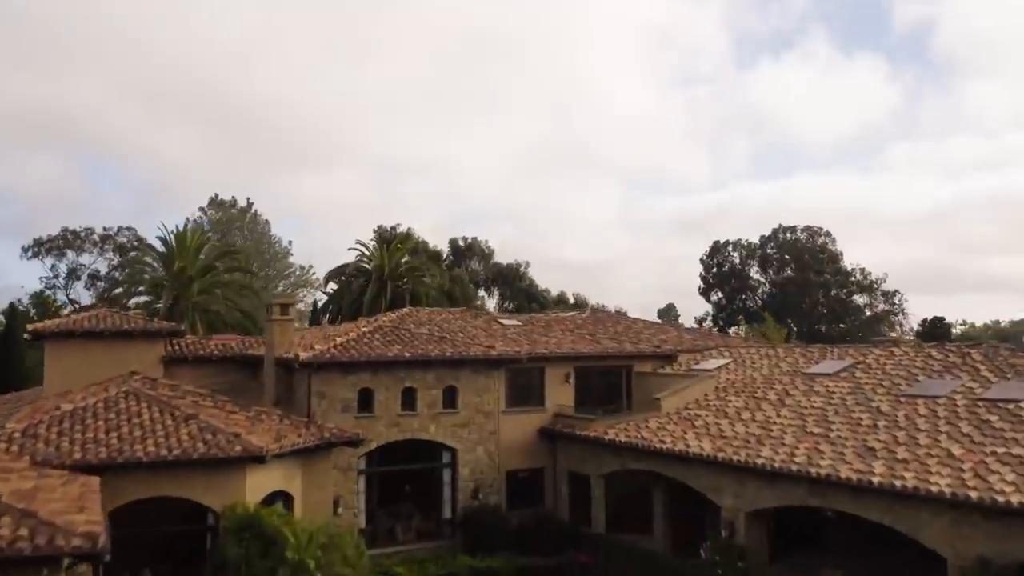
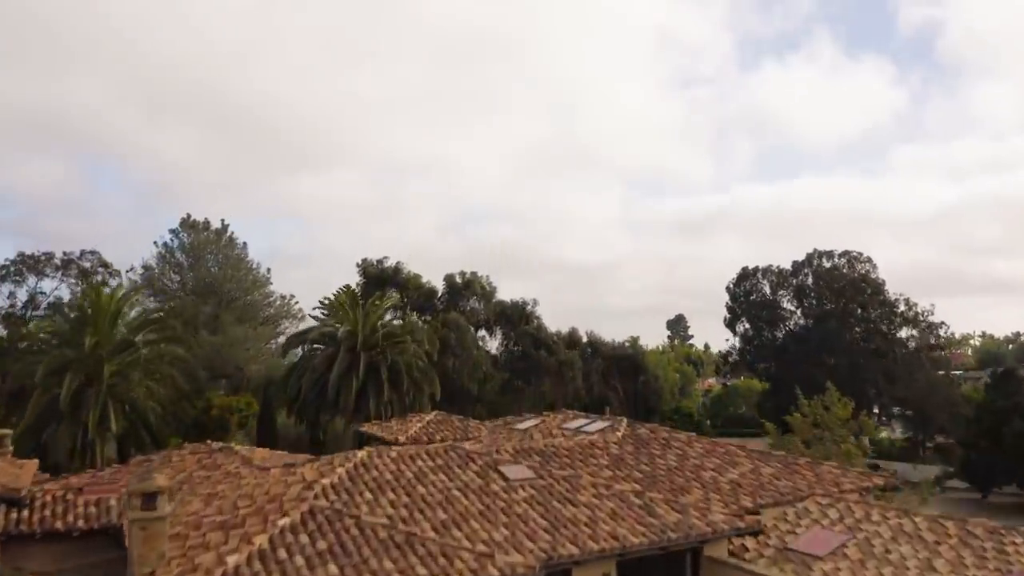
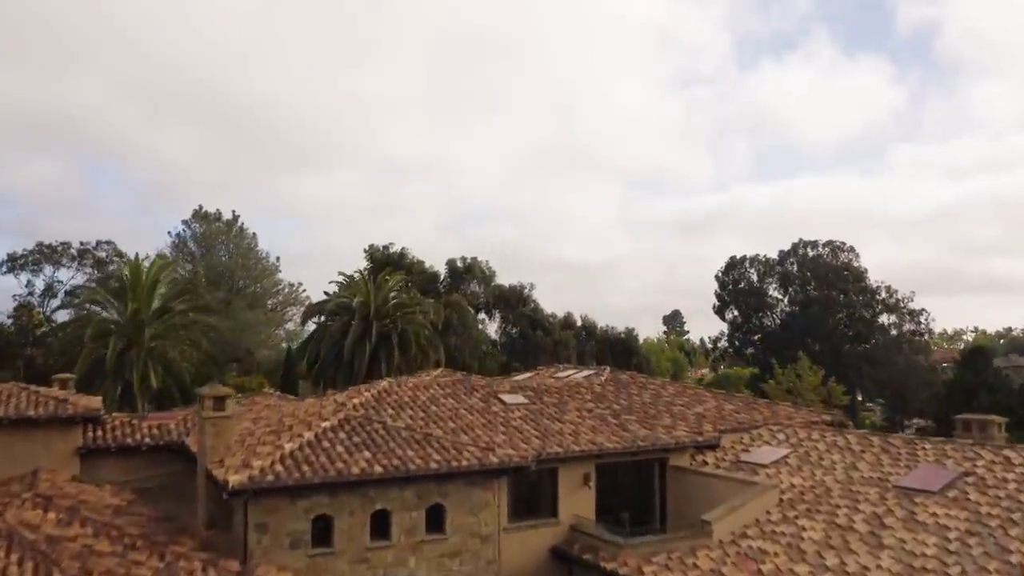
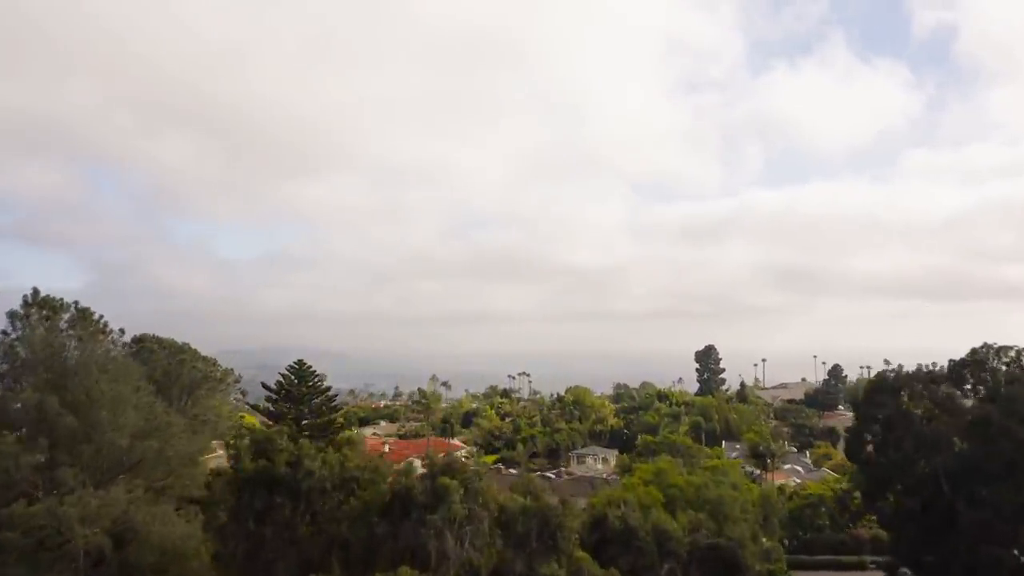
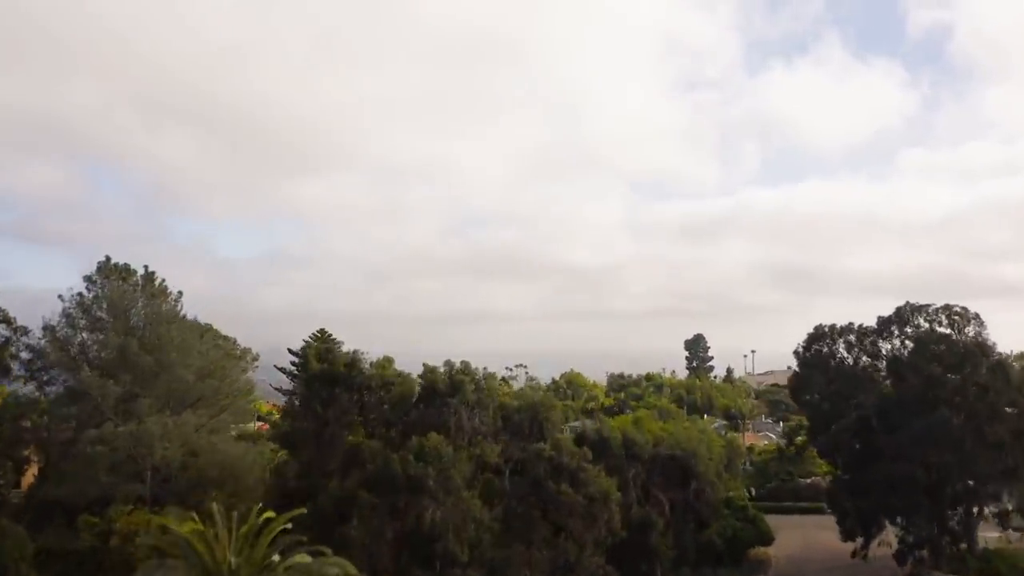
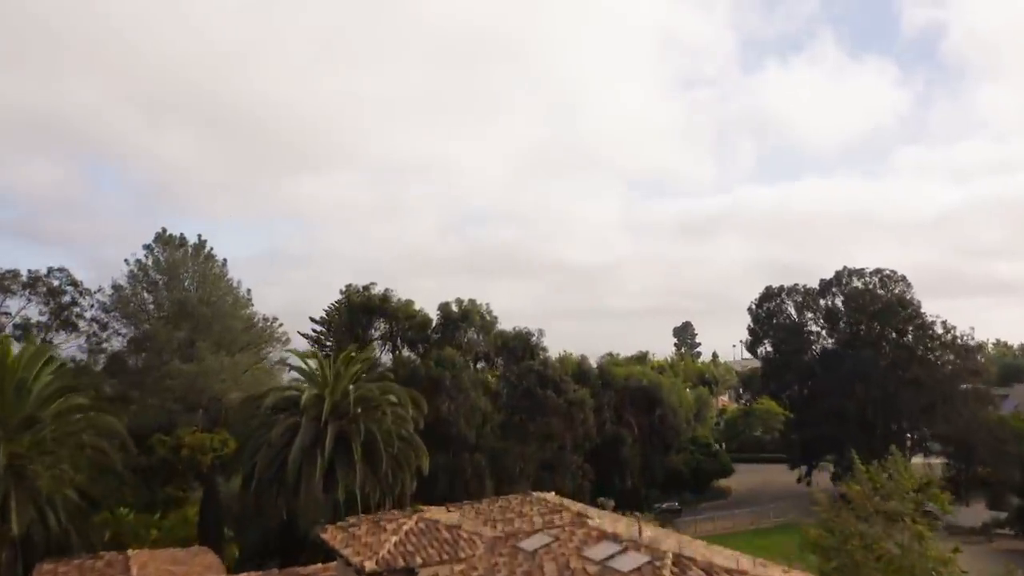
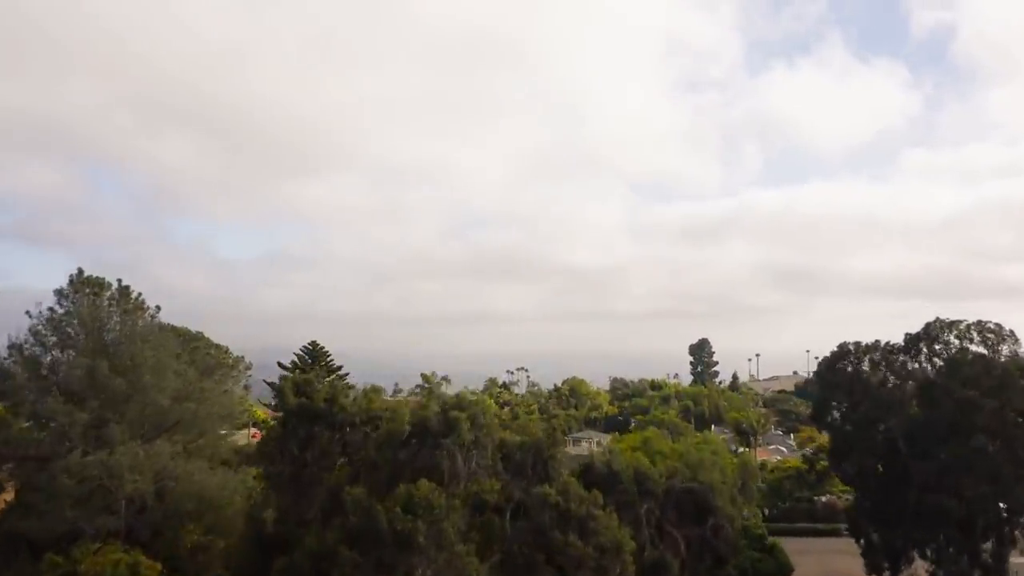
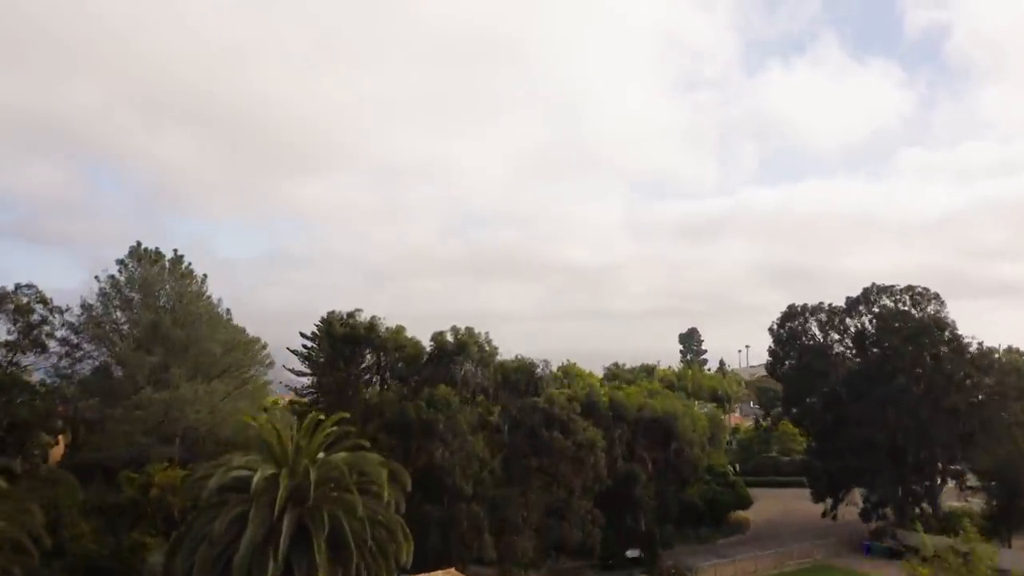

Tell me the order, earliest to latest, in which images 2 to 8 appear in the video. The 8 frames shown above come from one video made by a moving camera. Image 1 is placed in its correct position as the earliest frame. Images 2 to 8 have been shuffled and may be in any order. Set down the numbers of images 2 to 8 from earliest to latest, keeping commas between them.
3, 2, 6, 8, 5, 7, 4
